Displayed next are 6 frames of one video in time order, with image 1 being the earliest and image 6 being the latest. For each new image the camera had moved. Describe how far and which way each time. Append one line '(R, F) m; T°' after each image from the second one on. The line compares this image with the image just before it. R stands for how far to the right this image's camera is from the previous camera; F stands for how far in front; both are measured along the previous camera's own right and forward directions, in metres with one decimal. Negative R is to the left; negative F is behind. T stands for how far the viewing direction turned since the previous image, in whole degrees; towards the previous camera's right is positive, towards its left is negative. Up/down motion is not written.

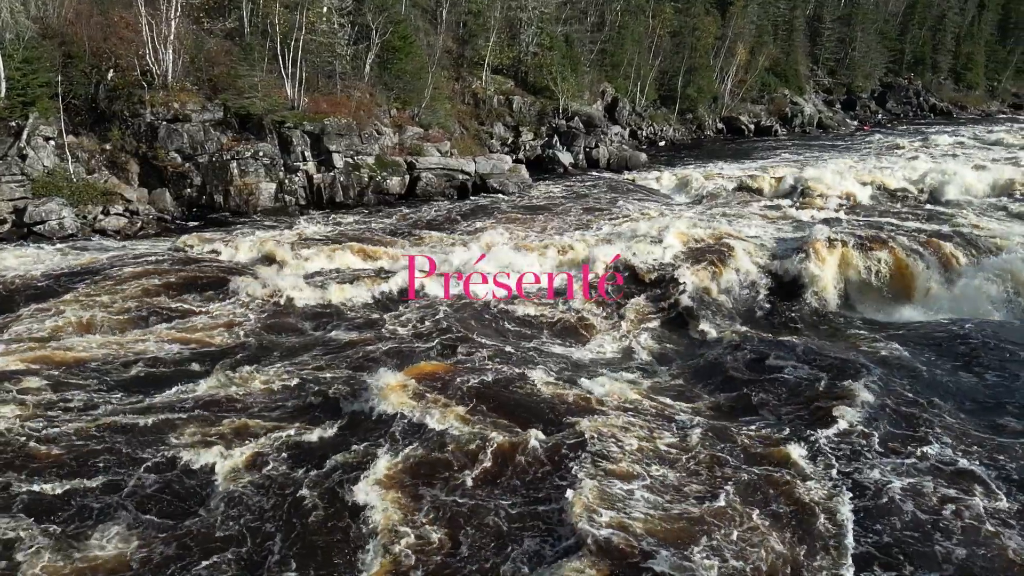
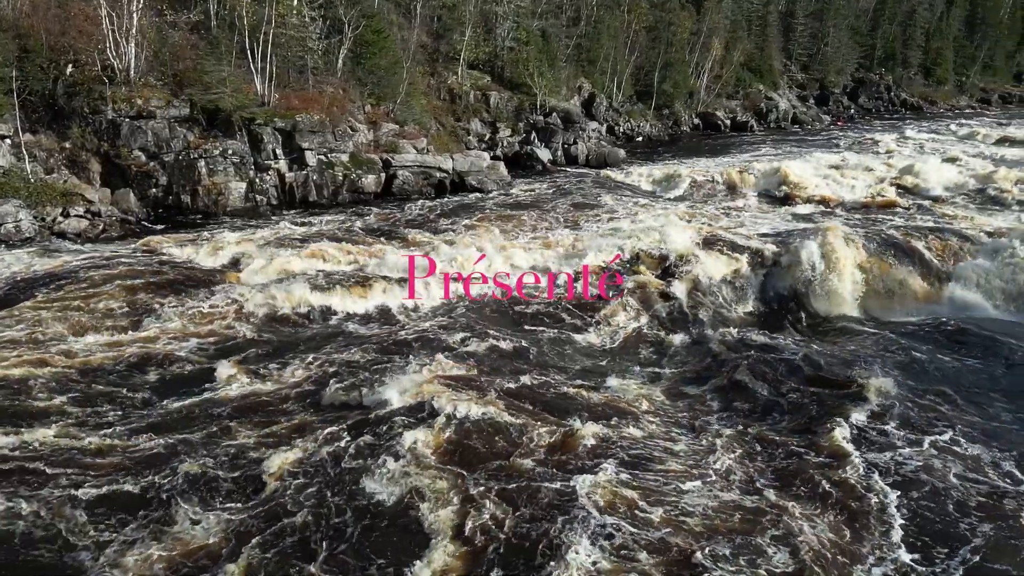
(-0.1, +0.3) m; +2°
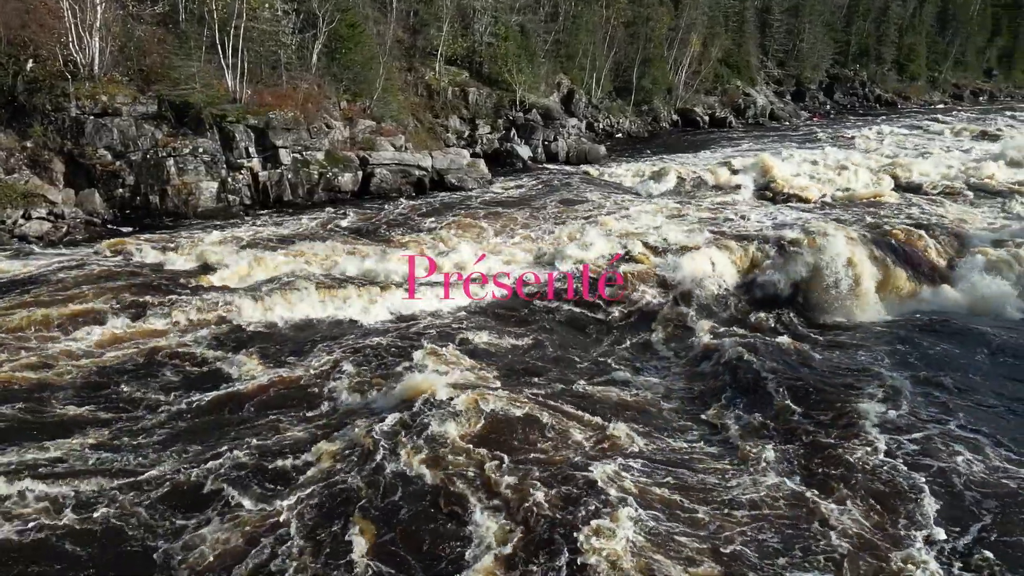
(-0.1, +0.3) m; +2°
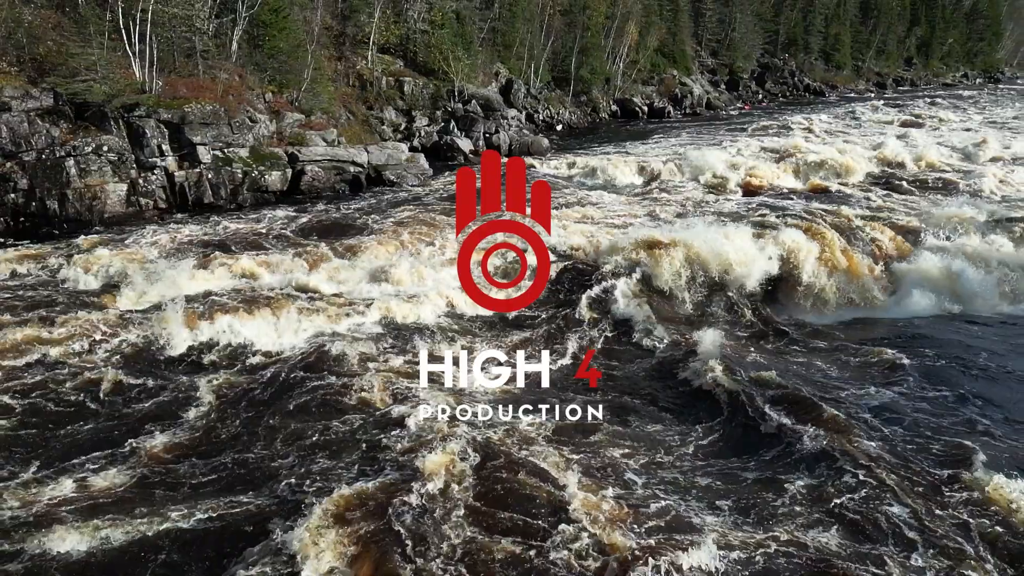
(-0.1, +0.8) m; +5°
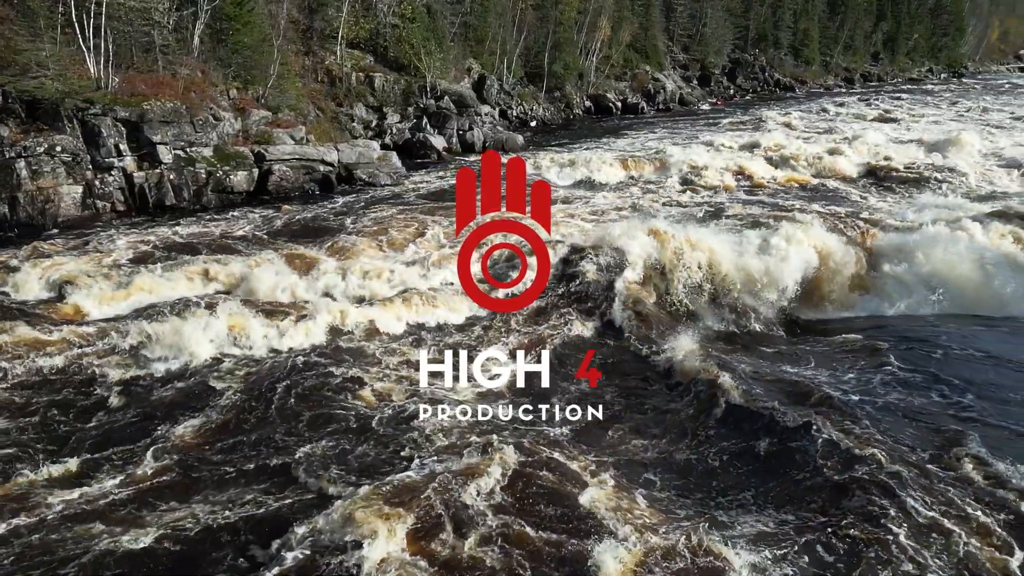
(-0.1, +0.3) m; +2°
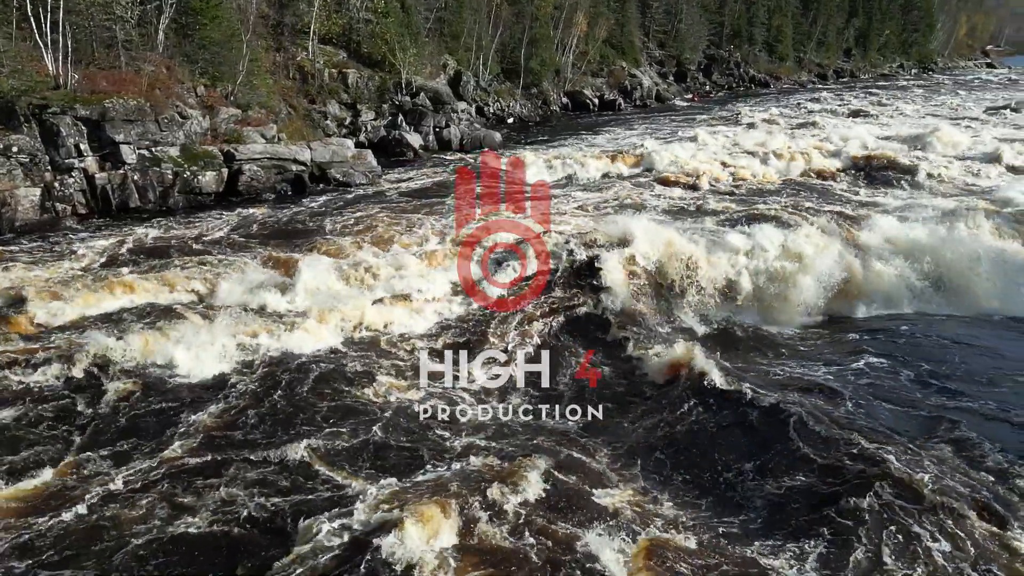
(-0.1, +0.3) m; +2°
